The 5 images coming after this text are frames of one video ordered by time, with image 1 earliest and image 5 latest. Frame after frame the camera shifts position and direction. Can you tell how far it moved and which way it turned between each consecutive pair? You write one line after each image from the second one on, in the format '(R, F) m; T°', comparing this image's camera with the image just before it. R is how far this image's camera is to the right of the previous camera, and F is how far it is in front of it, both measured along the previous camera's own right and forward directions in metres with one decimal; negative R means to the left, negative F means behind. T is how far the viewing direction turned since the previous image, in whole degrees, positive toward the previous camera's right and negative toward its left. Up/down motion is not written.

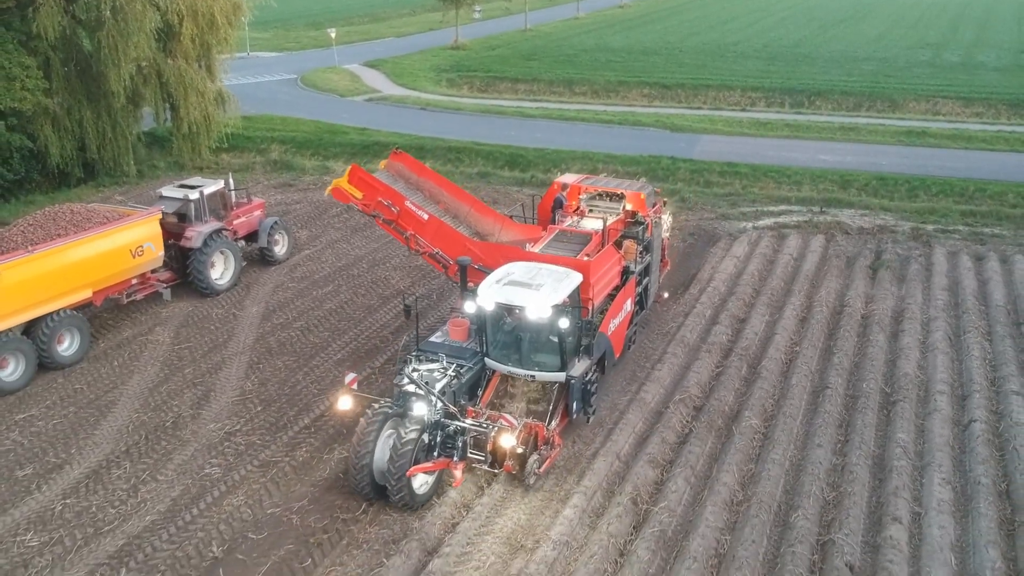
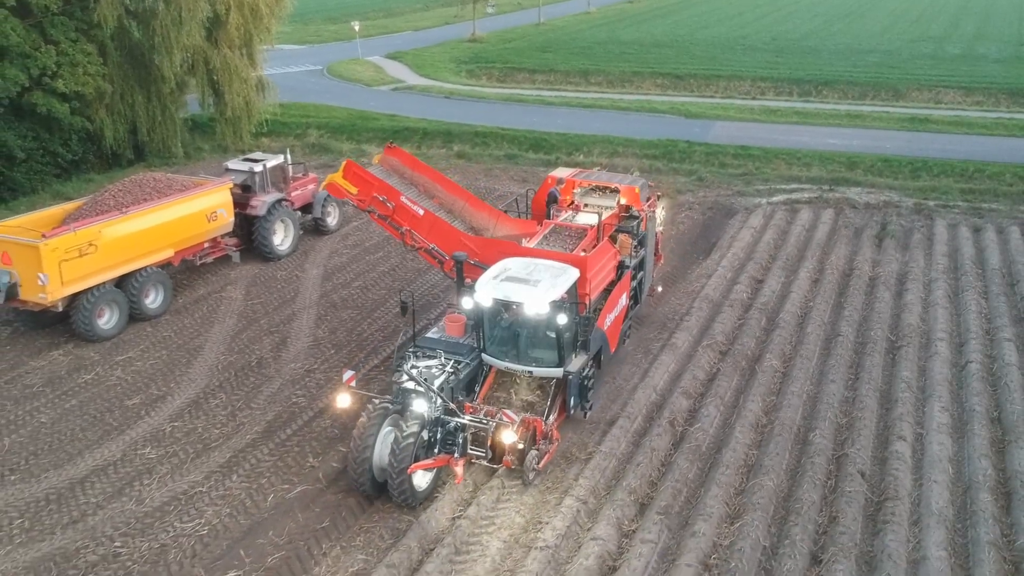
(-0.5, -1.2) m; 0°
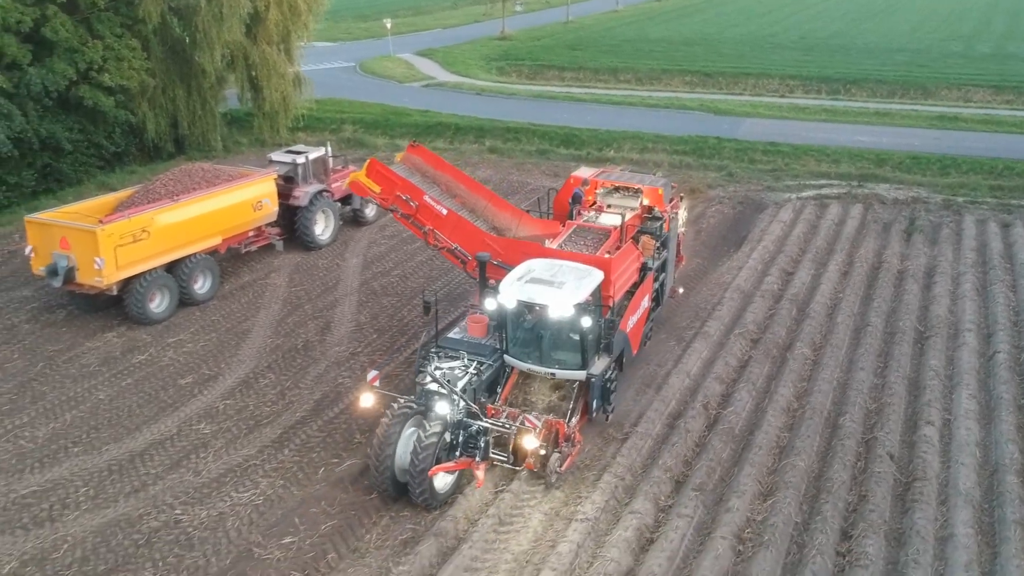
(-0.2, -0.3) m; -1°
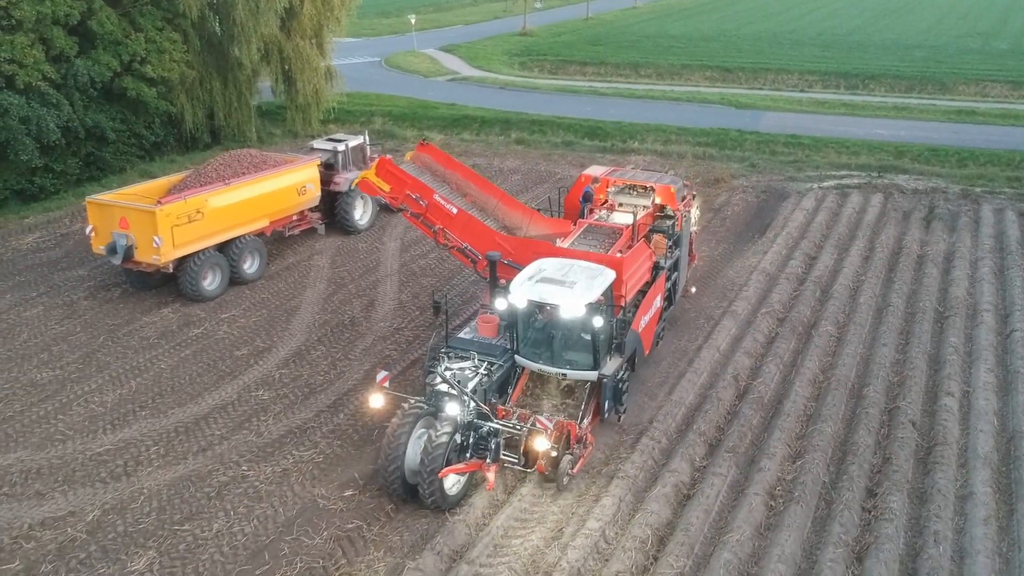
(-0.3, -0.5) m; -1°
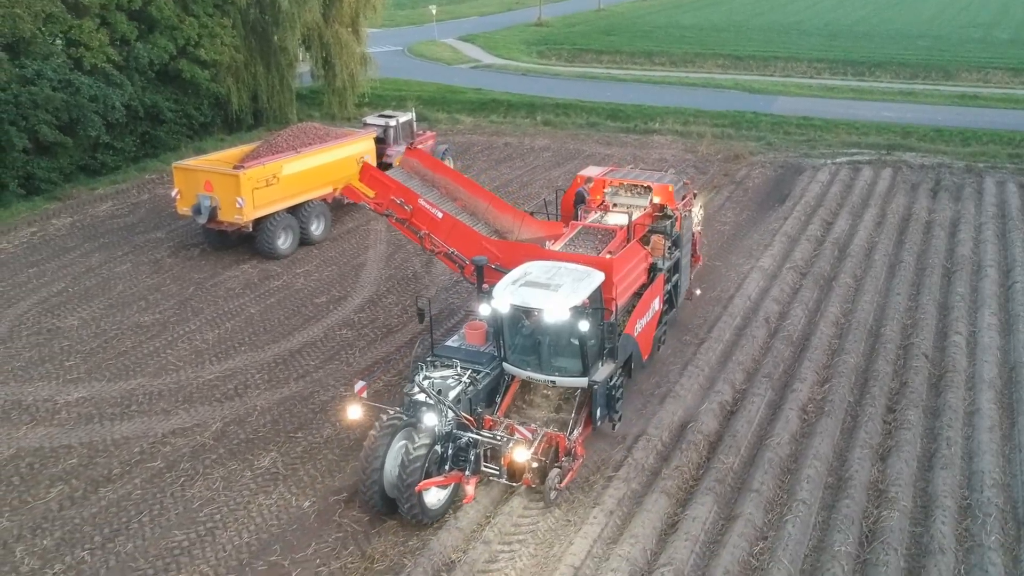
(-0.6, -1.2) m; 0°
